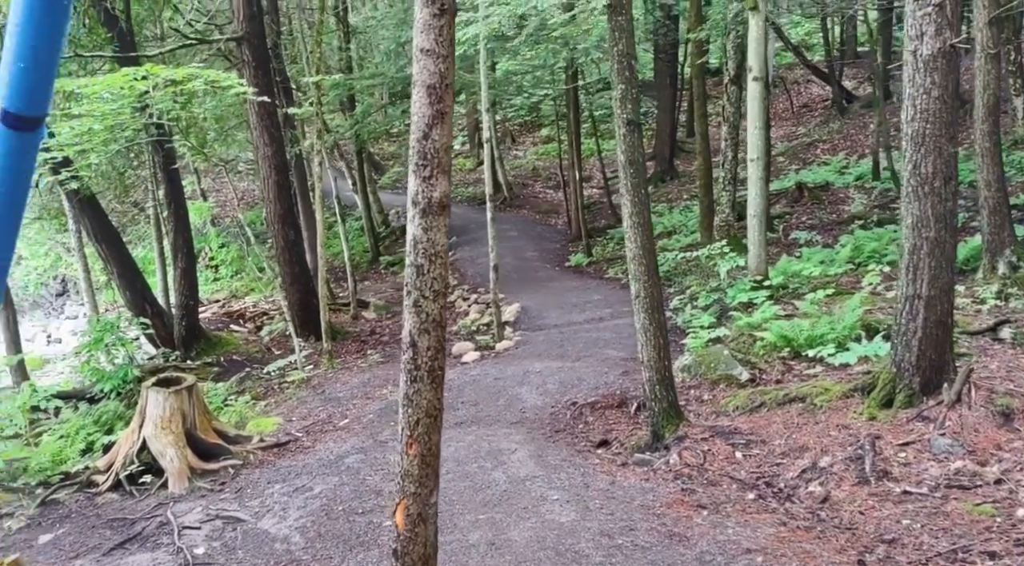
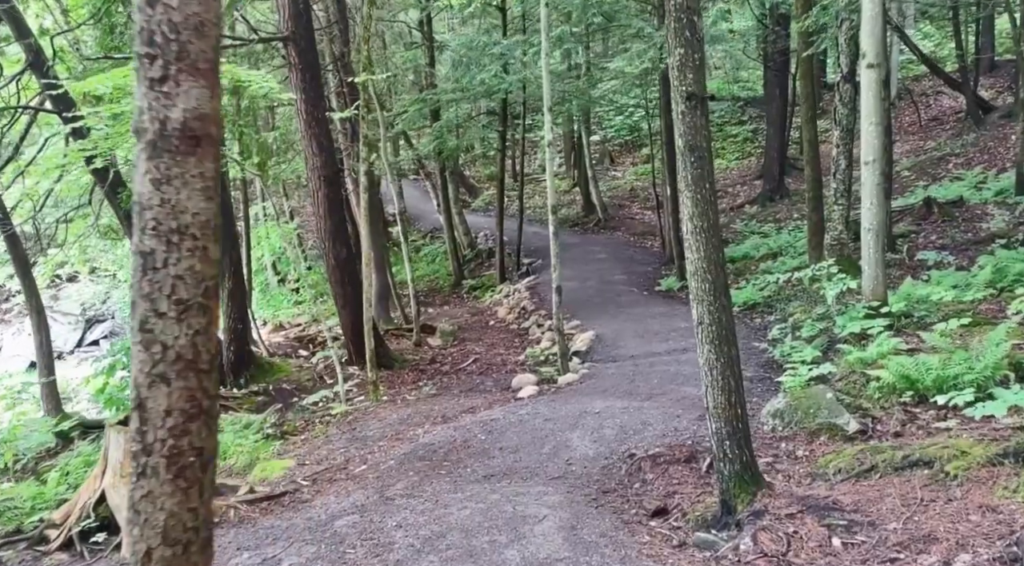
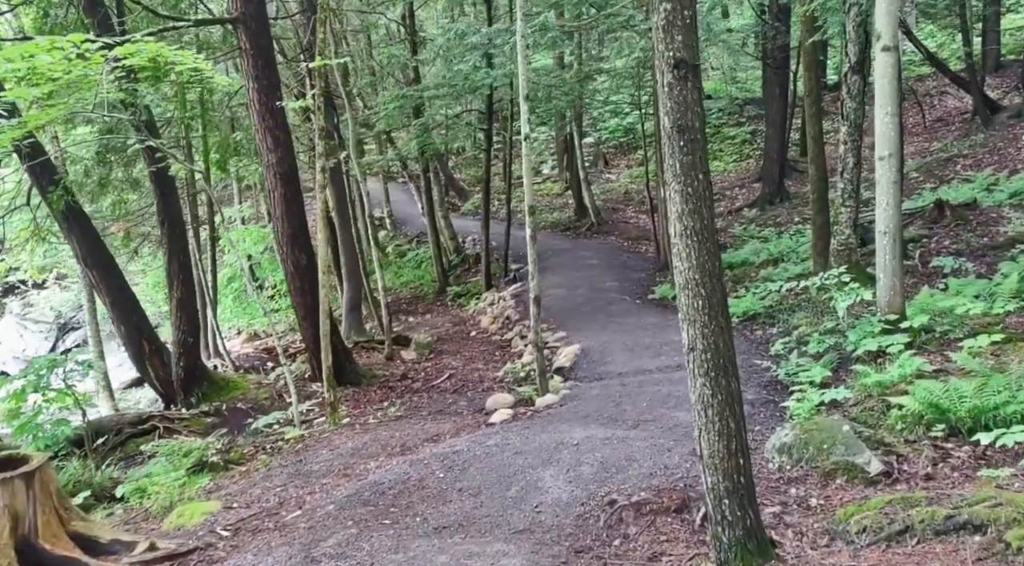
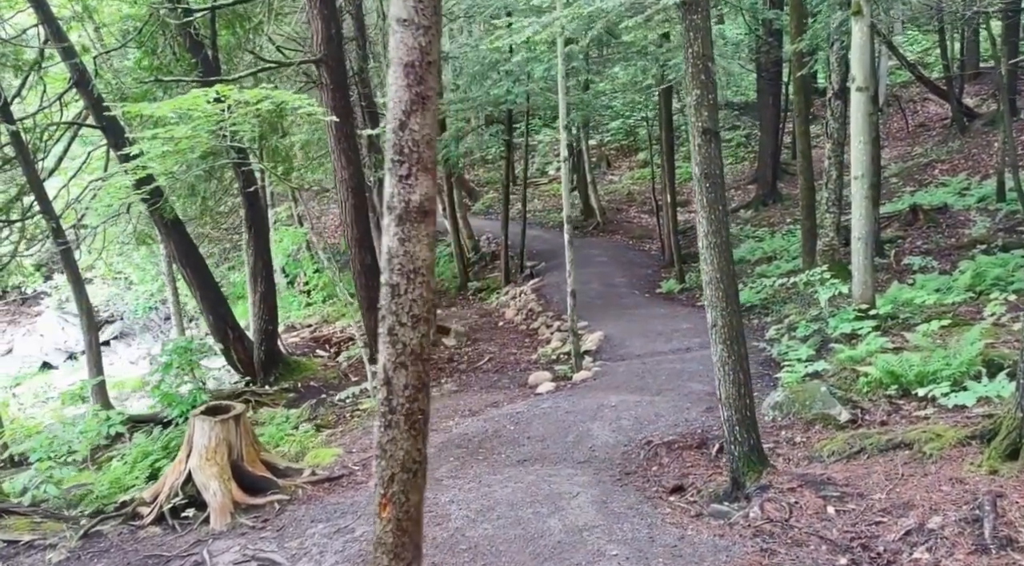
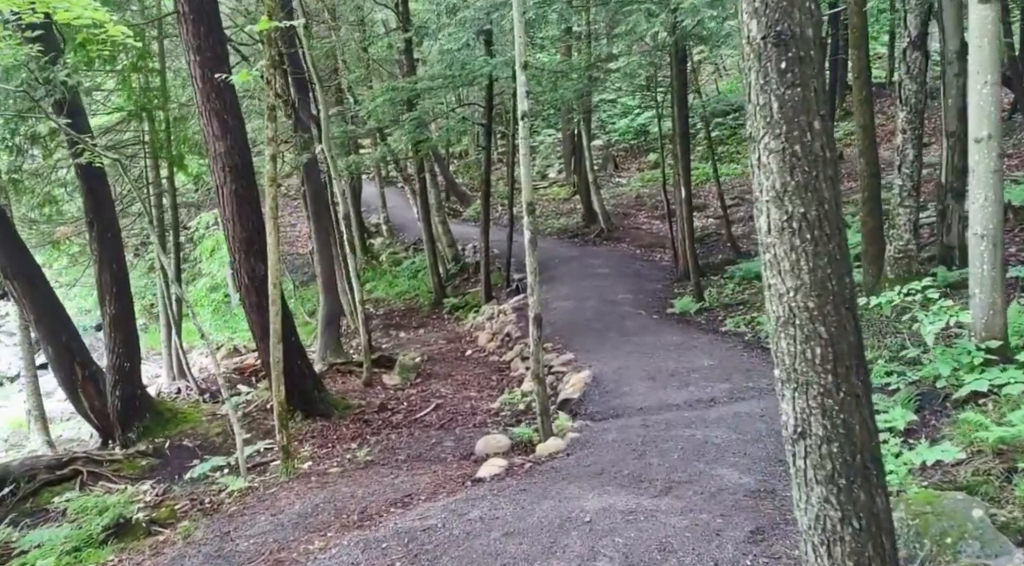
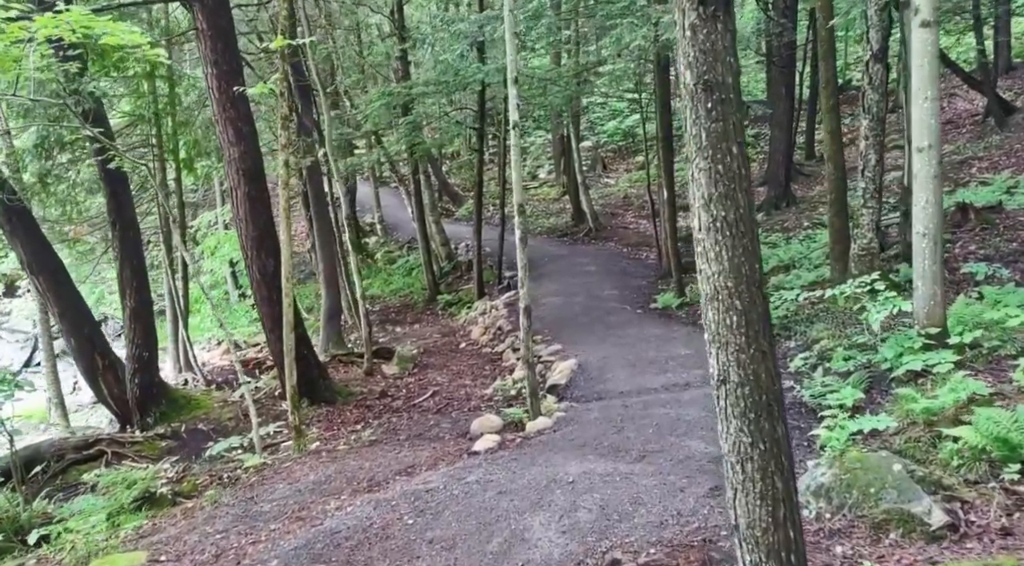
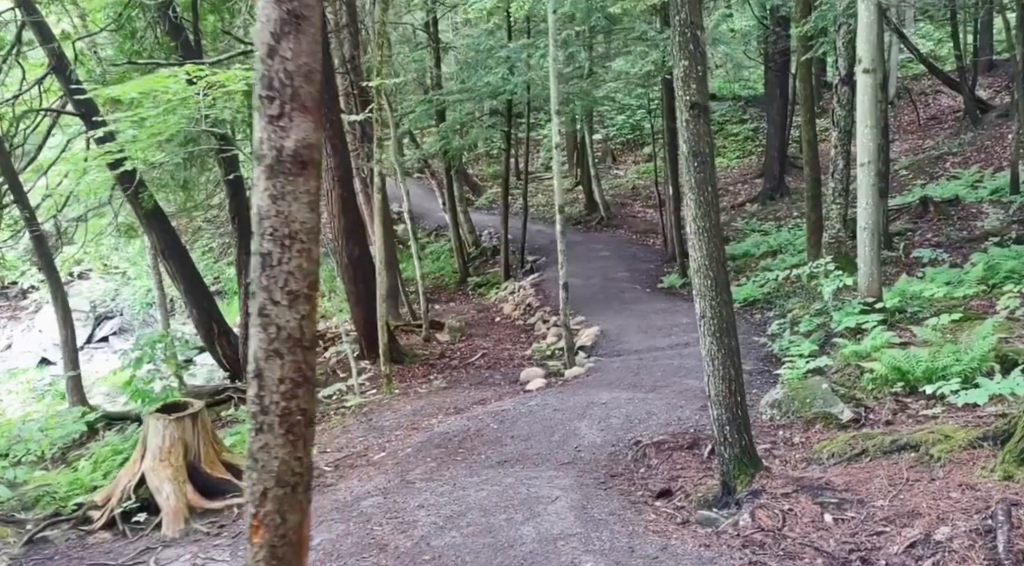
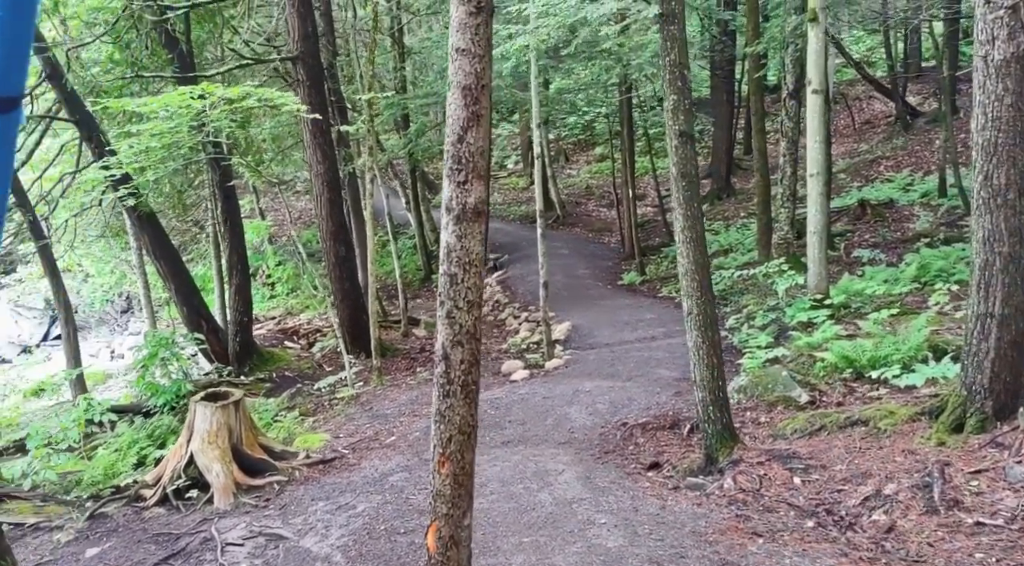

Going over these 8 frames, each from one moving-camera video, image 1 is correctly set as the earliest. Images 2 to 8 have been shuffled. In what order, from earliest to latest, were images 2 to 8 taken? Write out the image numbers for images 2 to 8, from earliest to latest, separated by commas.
8, 4, 7, 2, 3, 6, 5
